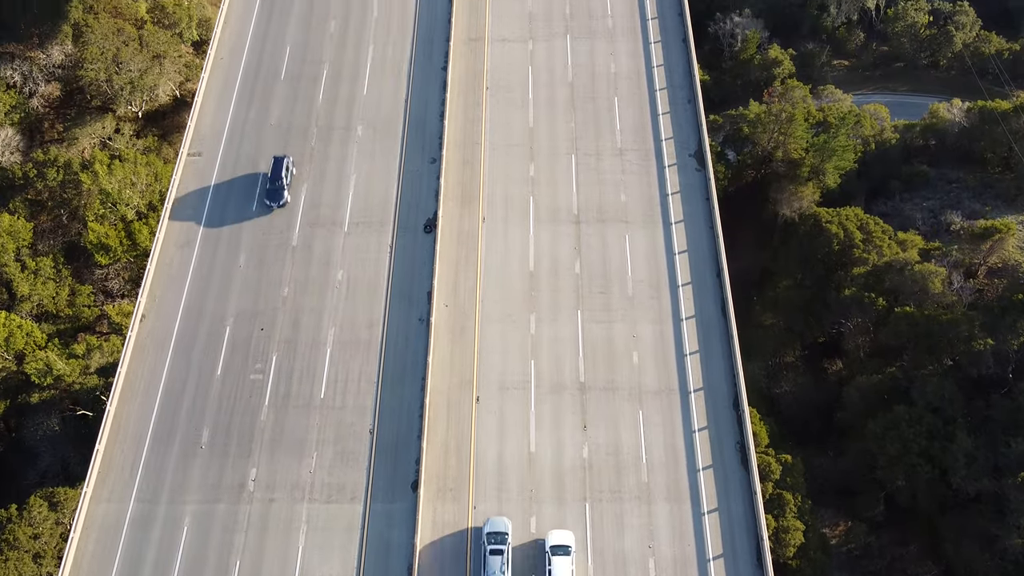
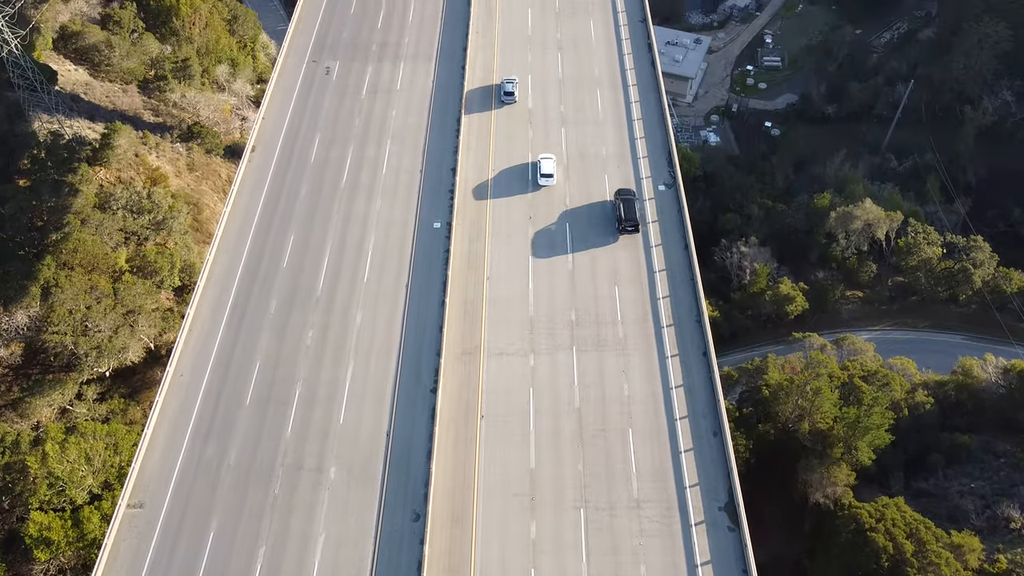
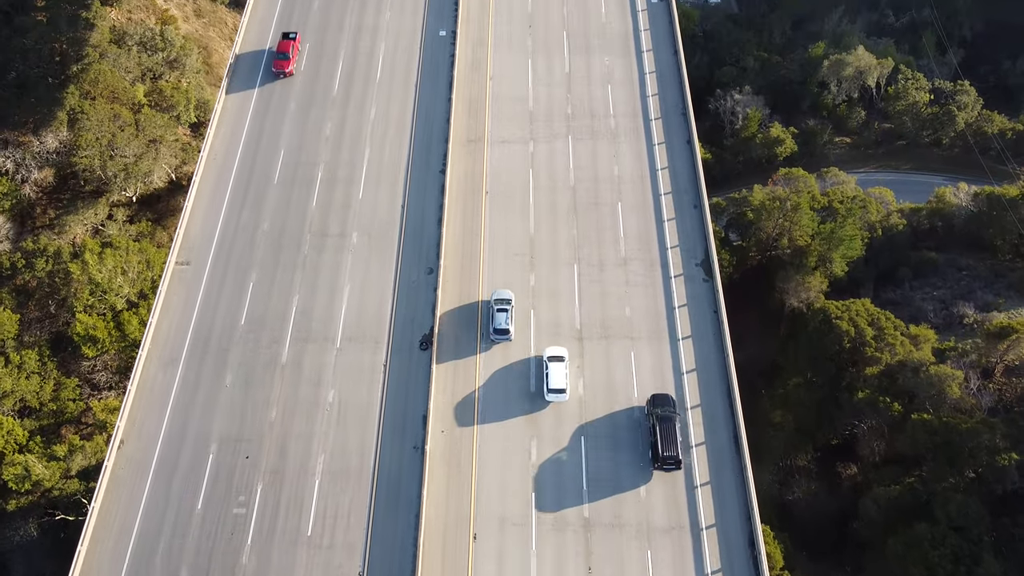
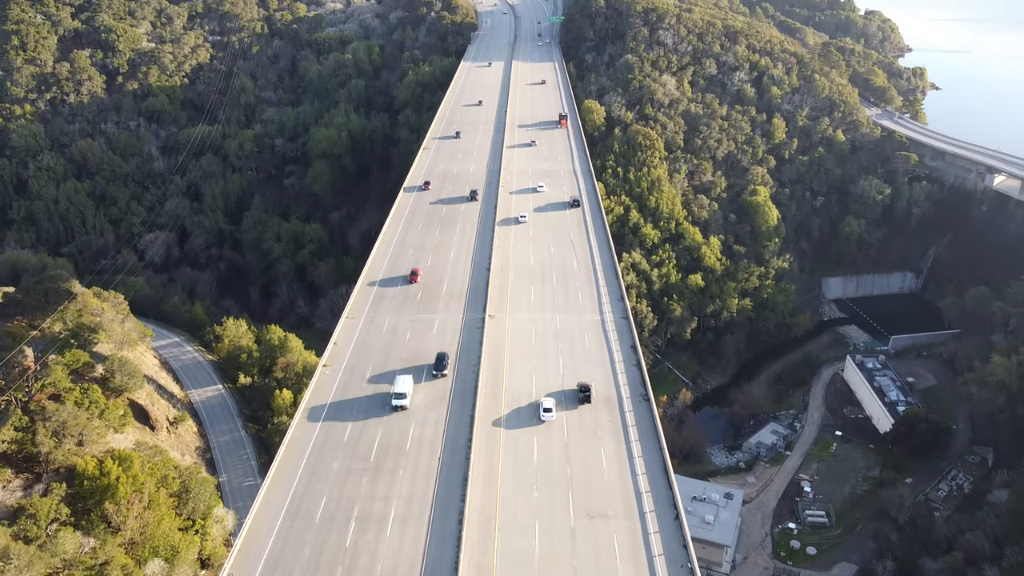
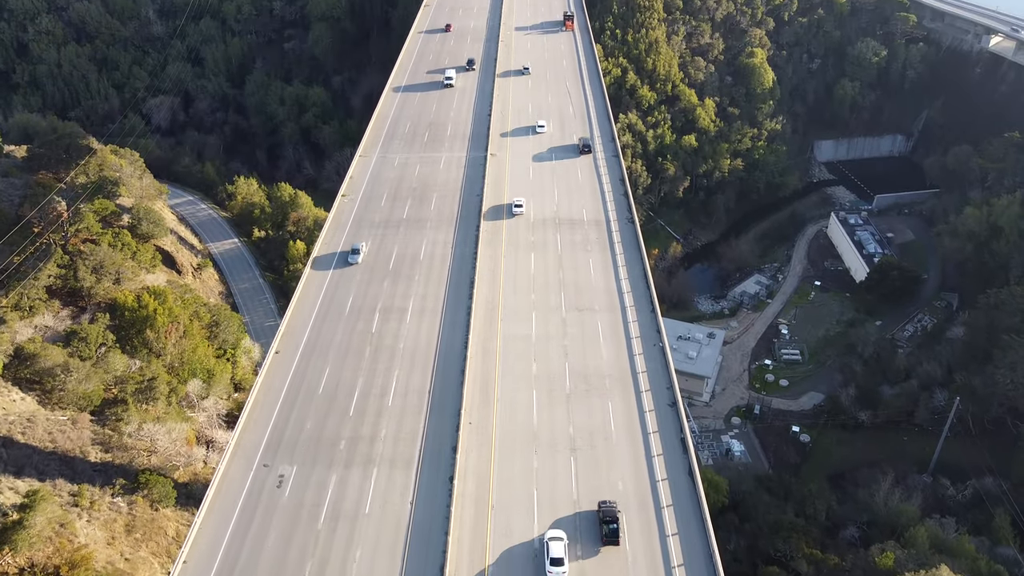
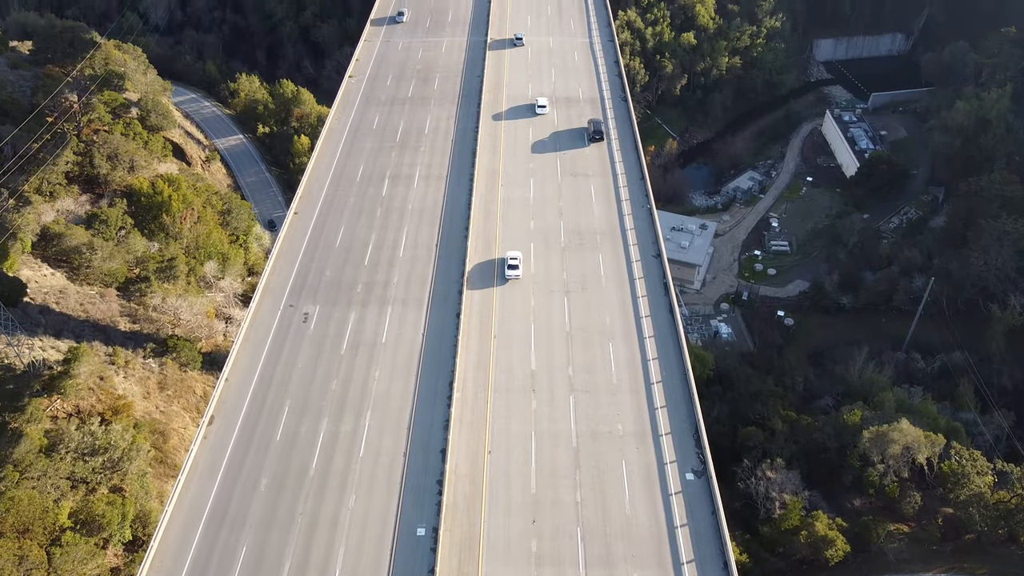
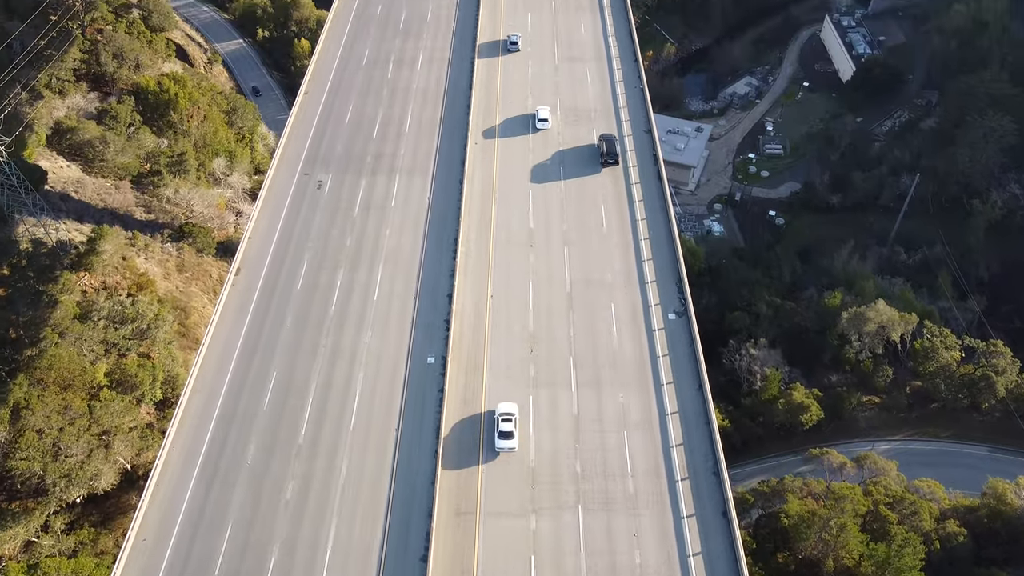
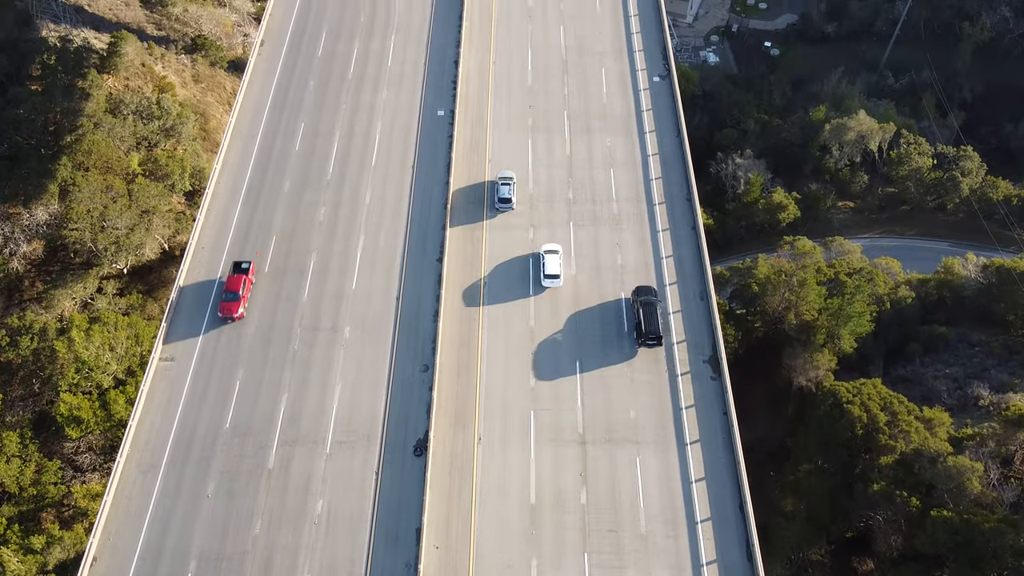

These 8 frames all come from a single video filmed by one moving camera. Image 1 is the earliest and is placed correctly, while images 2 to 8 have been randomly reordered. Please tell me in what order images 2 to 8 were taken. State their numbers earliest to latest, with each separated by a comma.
3, 8, 2, 7, 6, 5, 4
